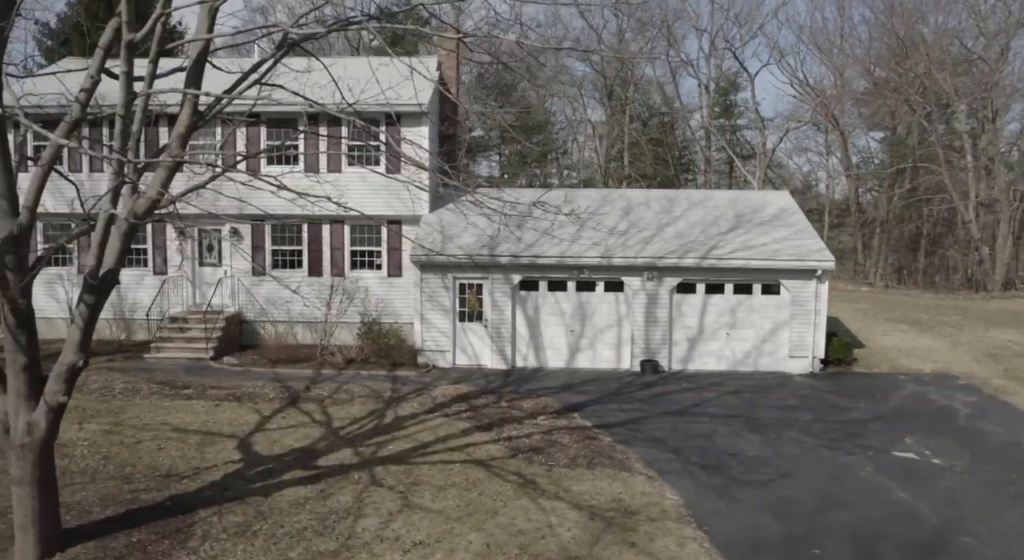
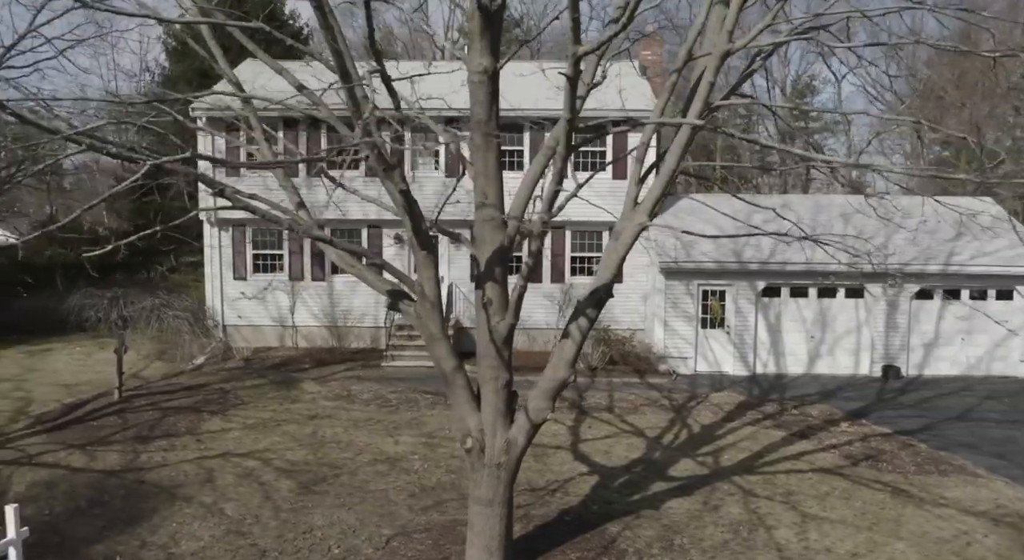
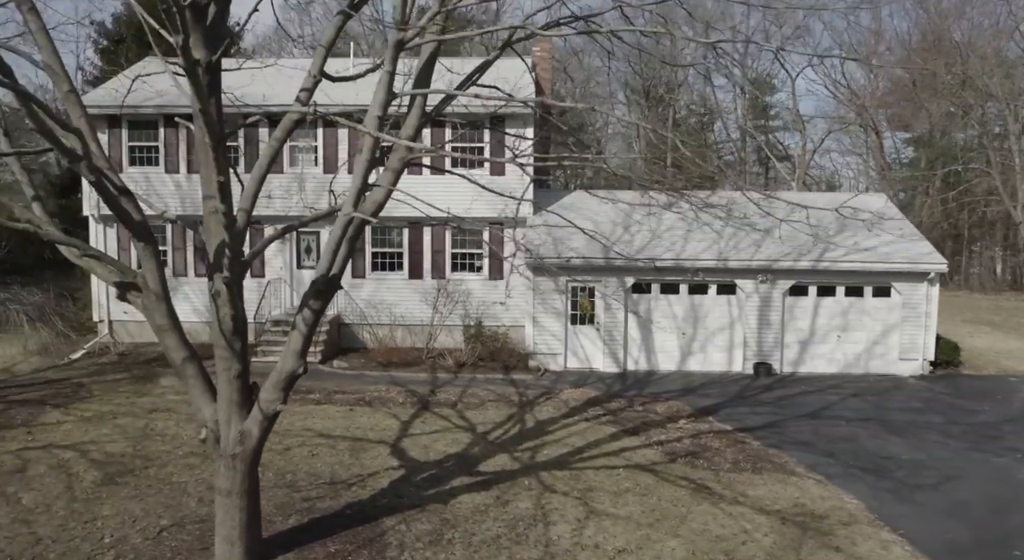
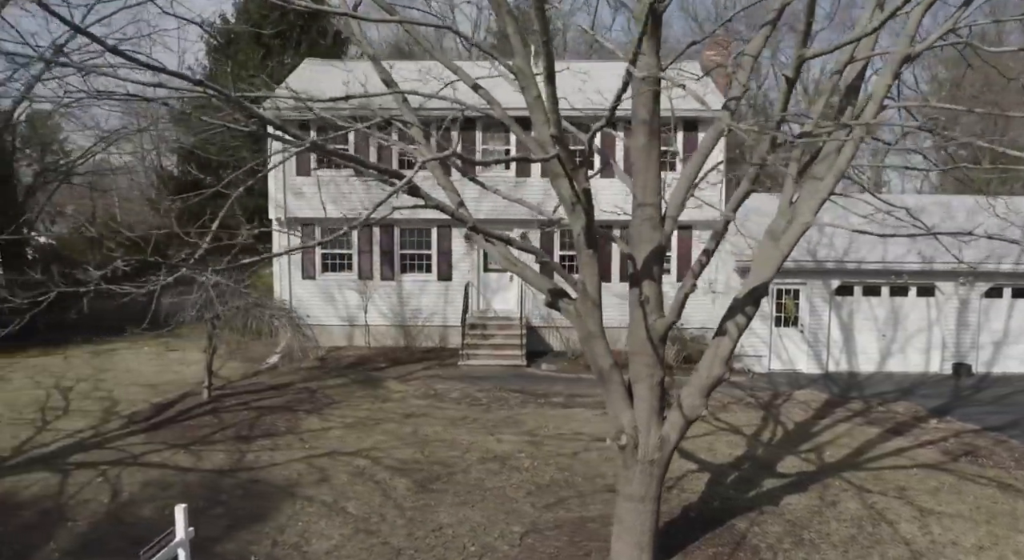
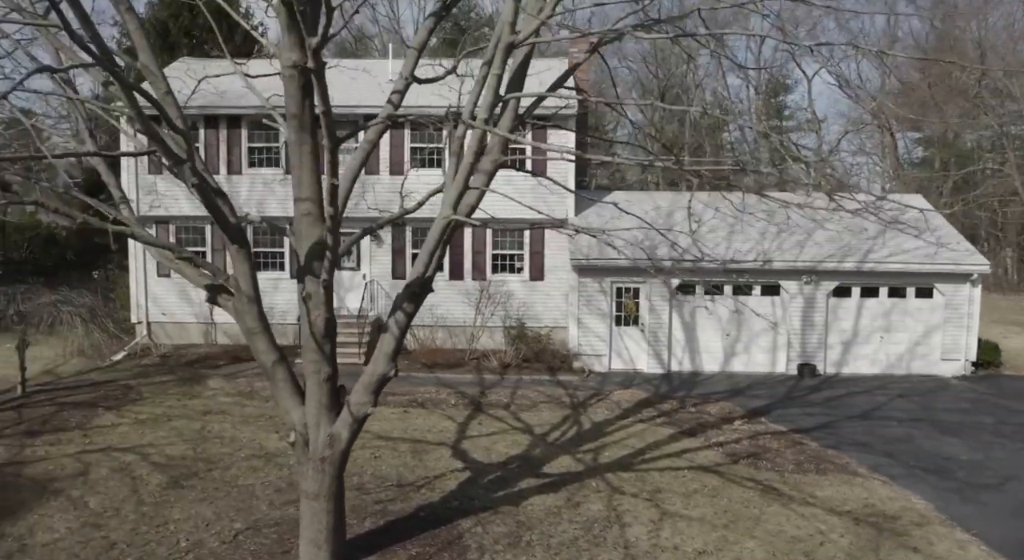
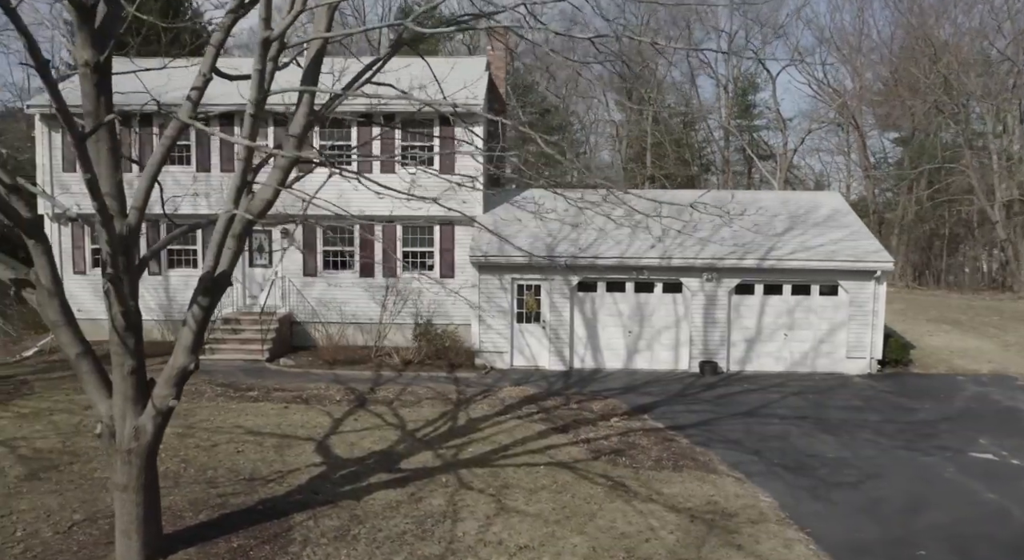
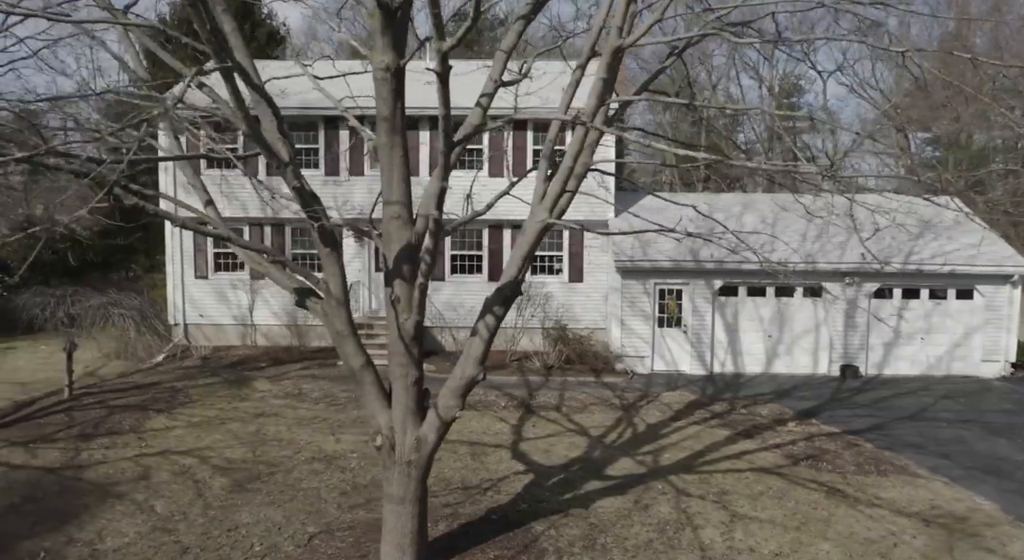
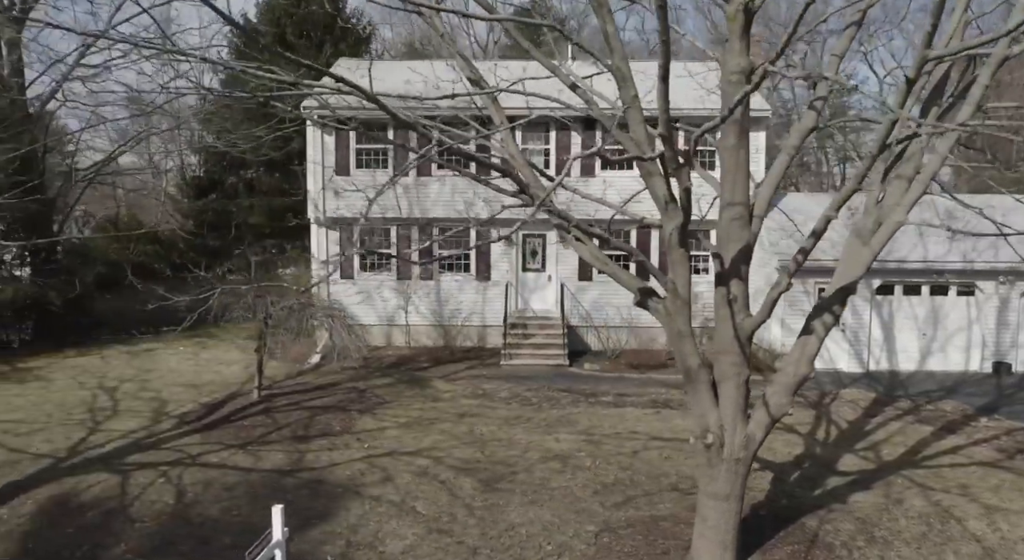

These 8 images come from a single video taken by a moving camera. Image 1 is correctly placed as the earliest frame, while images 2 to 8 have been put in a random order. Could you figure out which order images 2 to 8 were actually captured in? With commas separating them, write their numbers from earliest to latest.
6, 3, 5, 7, 2, 4, 8
